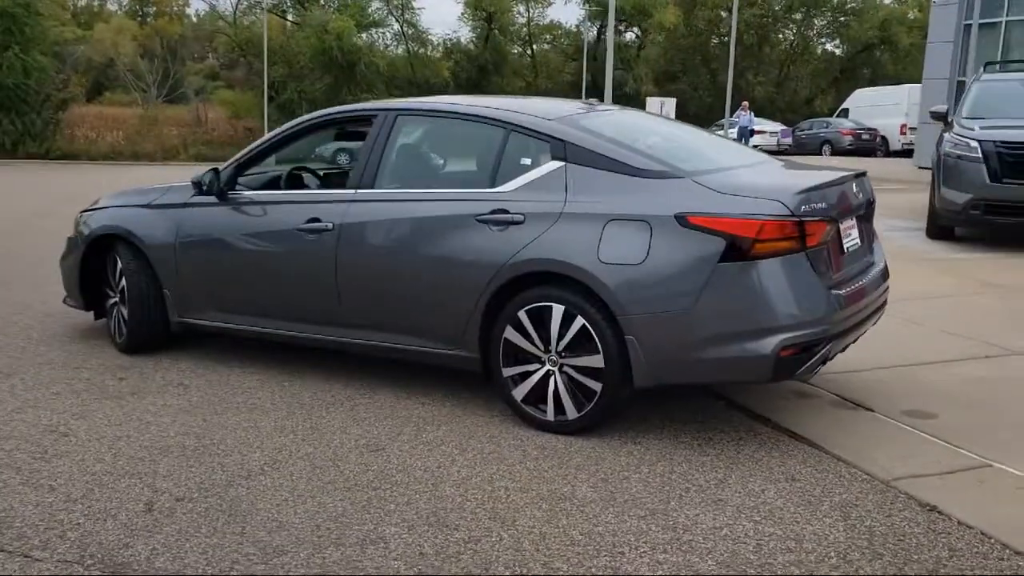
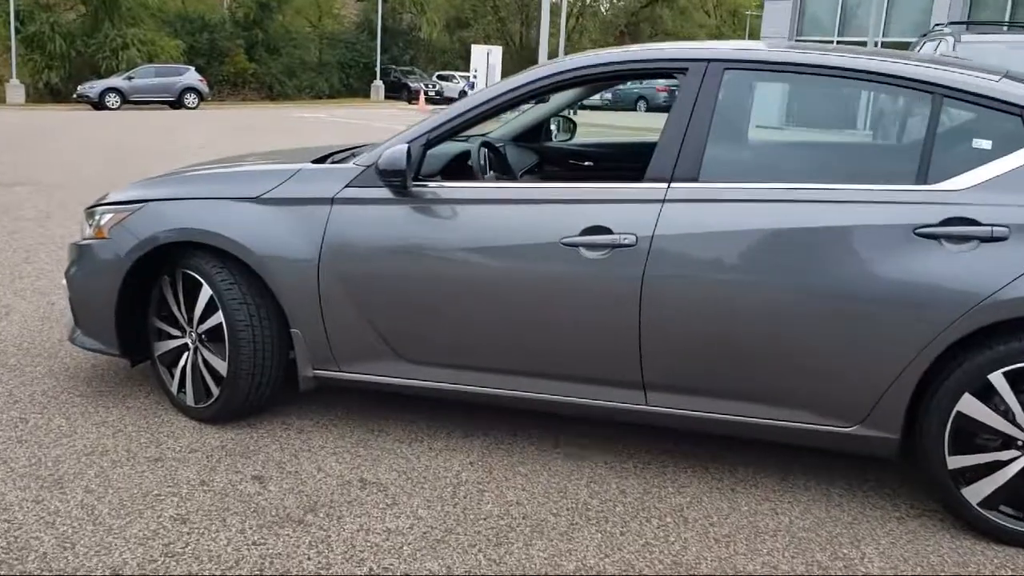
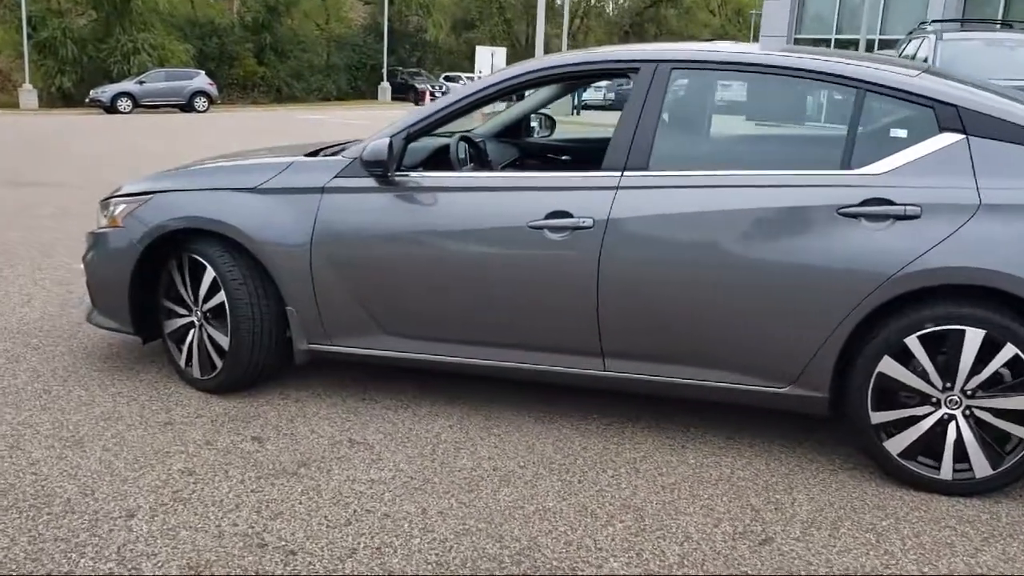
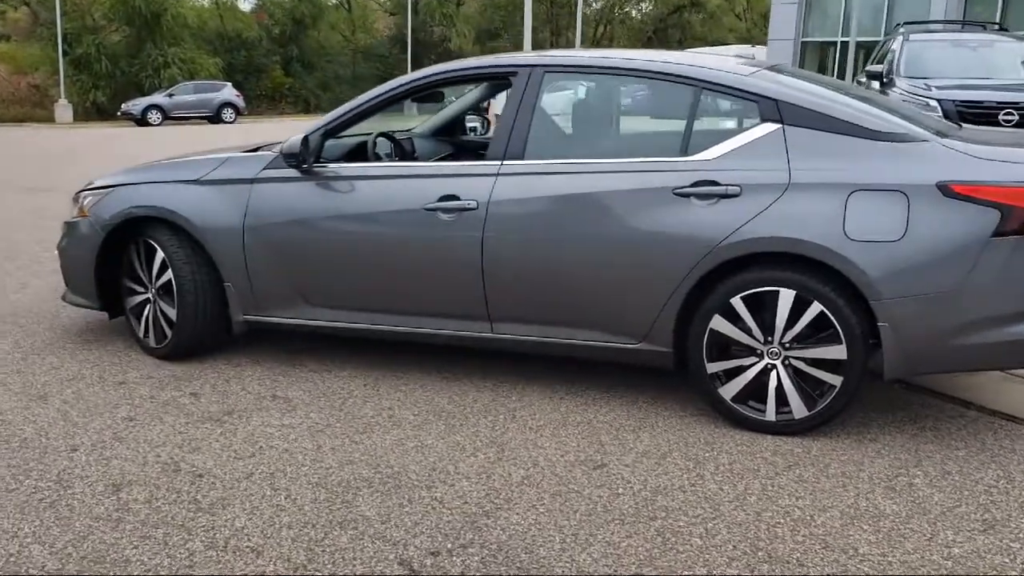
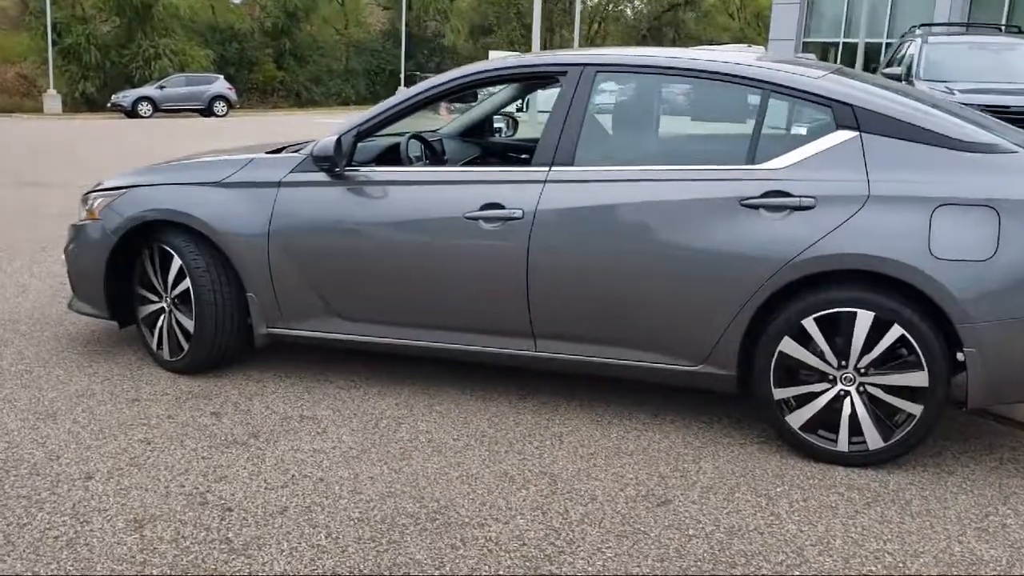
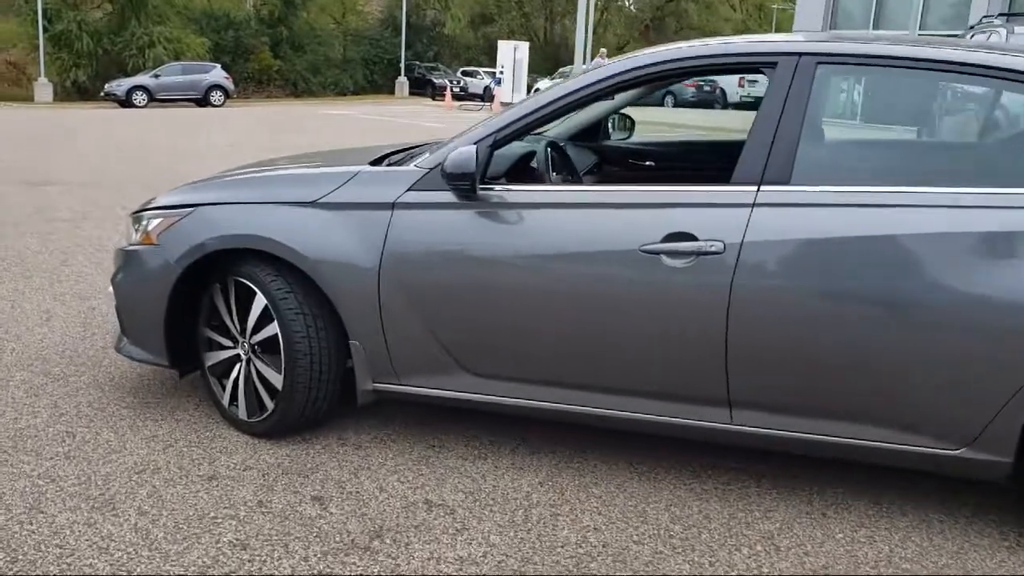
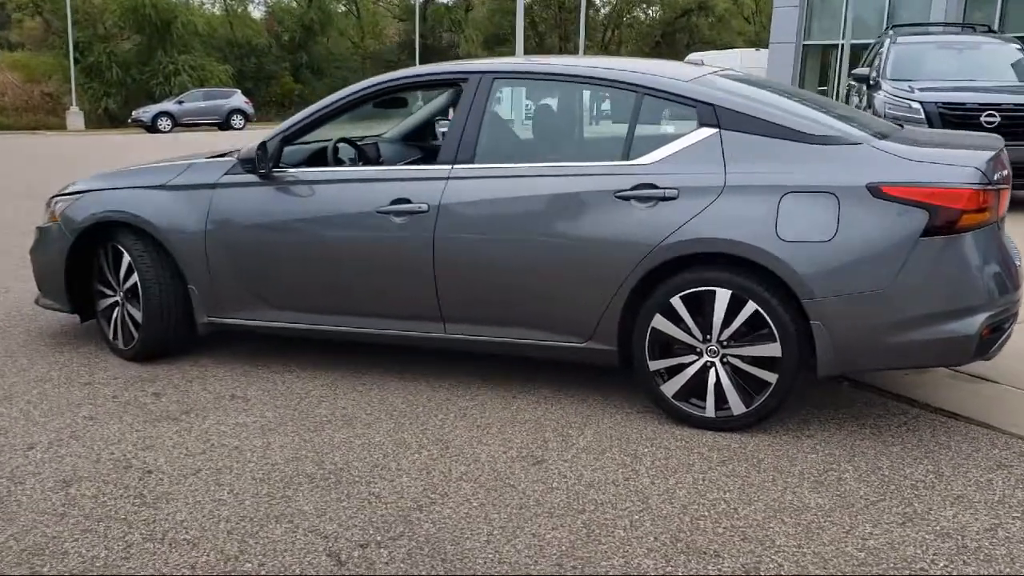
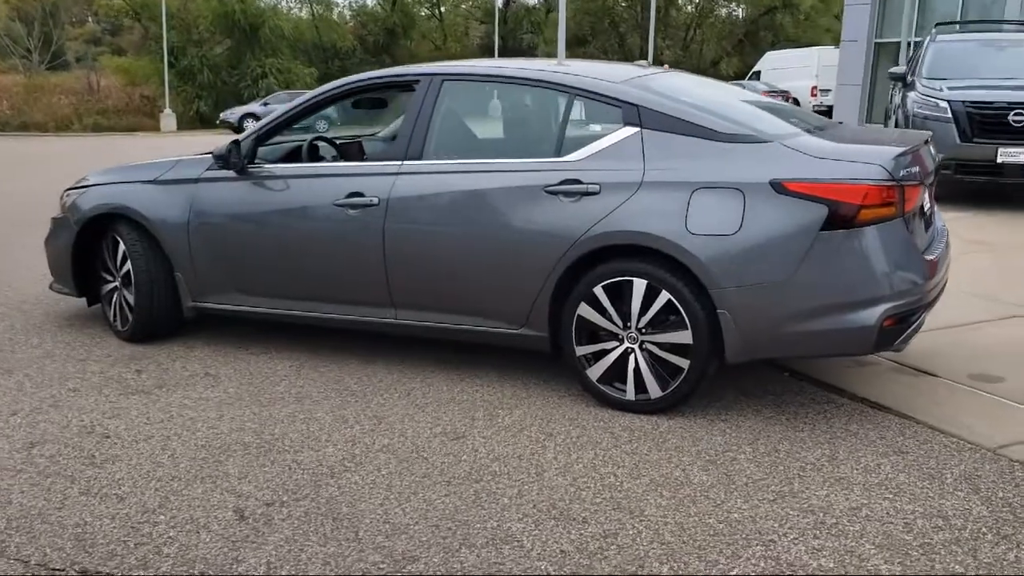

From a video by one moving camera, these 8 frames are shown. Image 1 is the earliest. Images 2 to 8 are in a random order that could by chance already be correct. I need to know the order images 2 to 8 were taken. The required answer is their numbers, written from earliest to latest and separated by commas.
8, 7, 4, 5, 3, 2, 6
